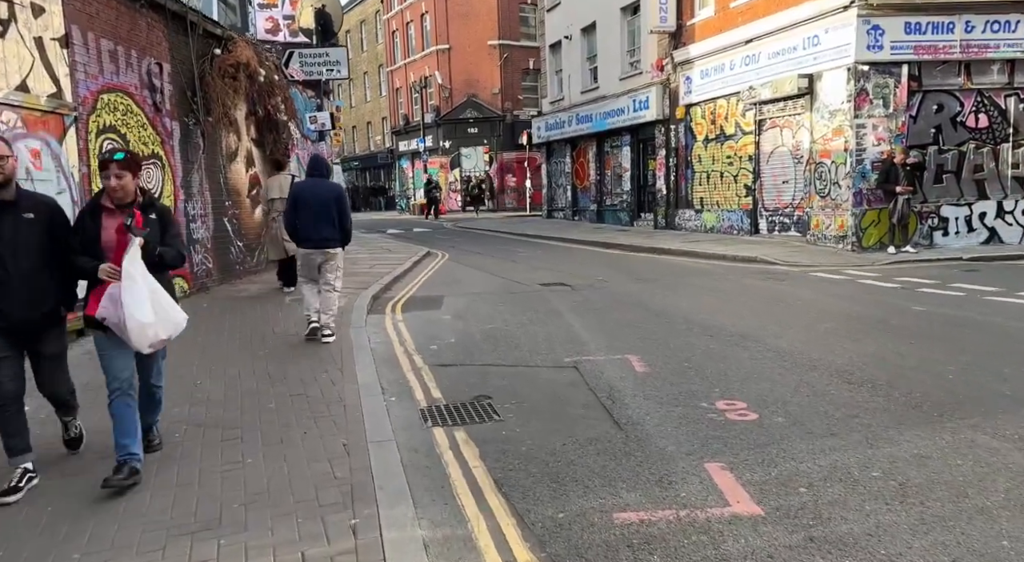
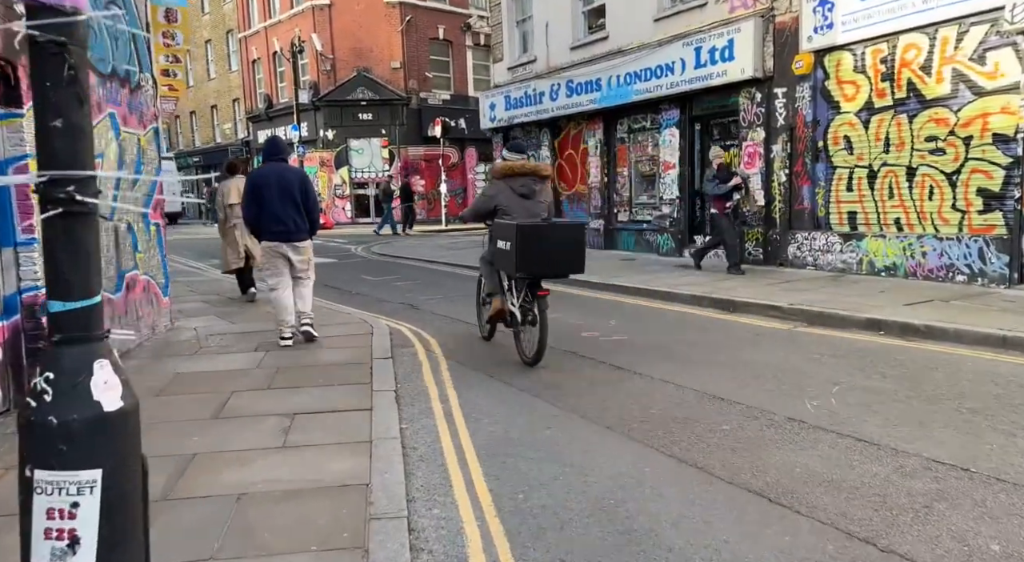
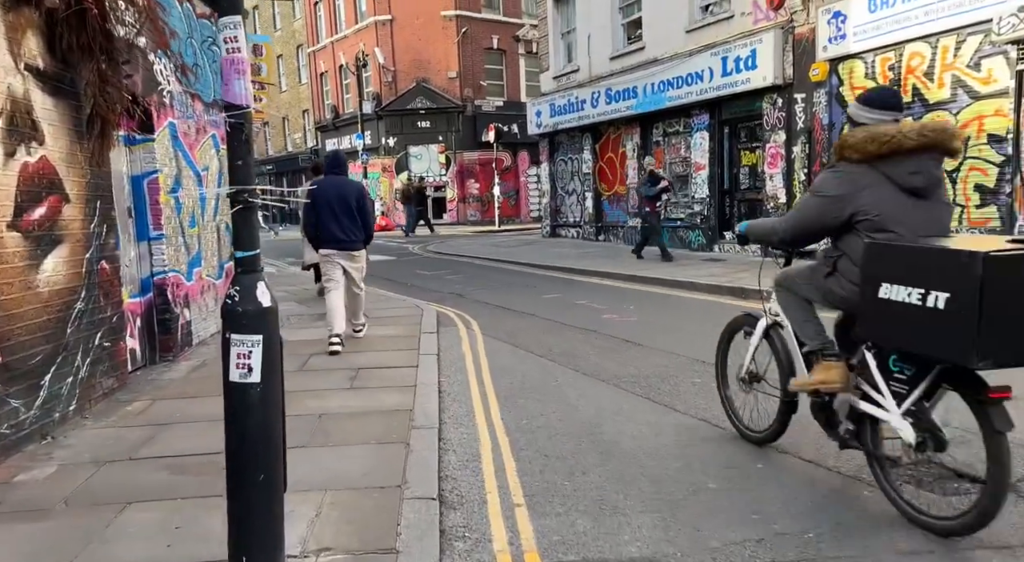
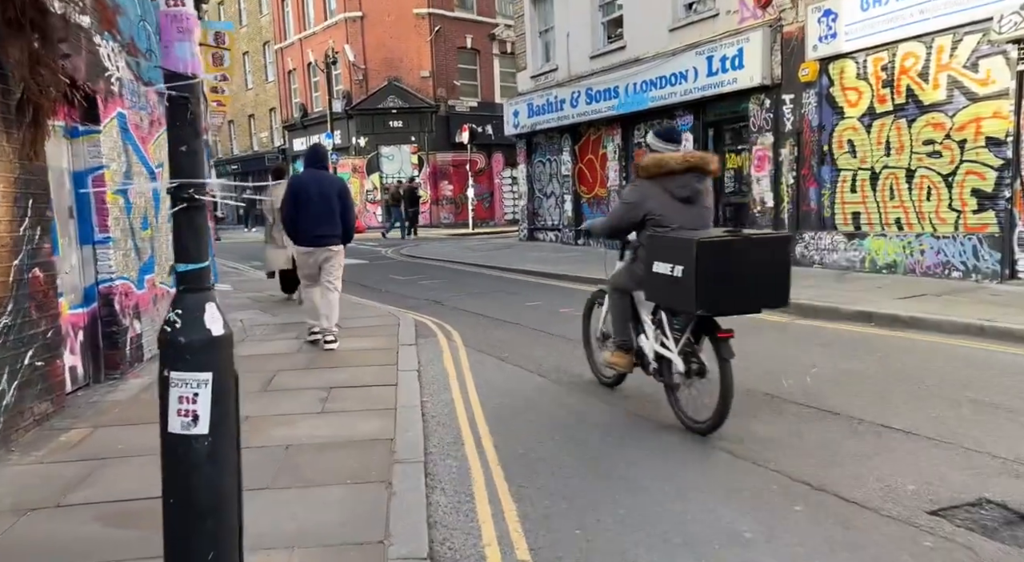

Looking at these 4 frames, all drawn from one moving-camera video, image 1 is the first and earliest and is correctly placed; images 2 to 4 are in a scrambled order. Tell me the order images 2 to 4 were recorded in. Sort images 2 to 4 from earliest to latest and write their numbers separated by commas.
3, 4, 2
